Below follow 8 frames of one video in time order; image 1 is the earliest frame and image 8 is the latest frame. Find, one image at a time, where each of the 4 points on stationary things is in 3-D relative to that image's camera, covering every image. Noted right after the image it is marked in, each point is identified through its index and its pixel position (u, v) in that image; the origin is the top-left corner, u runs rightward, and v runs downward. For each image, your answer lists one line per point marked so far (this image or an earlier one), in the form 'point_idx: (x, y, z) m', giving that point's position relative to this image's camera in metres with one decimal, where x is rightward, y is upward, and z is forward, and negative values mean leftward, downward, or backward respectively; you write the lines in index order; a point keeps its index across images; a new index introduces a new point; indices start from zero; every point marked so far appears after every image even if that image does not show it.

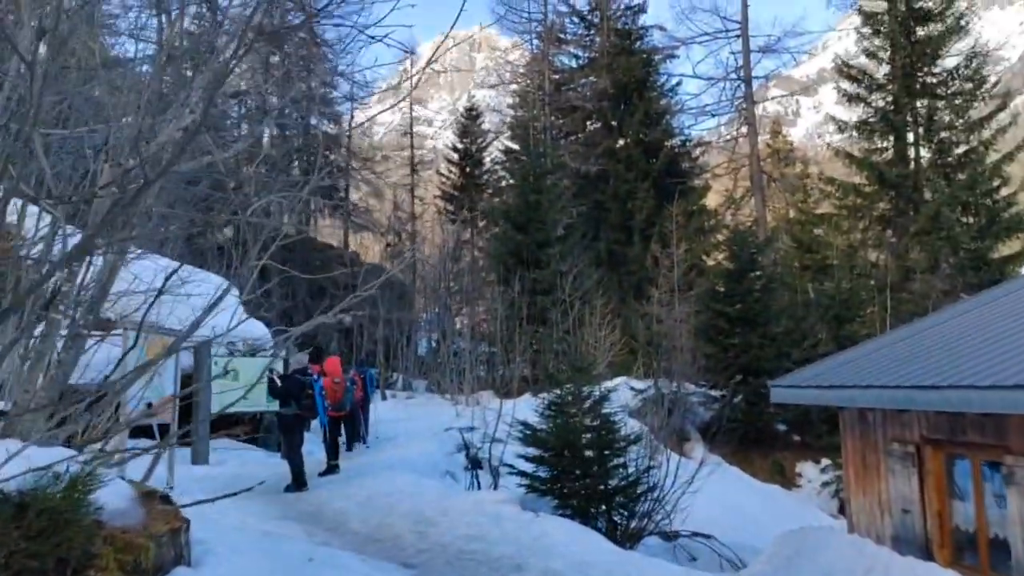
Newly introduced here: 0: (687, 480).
0: (+2.8, -3.0, +12.9) m
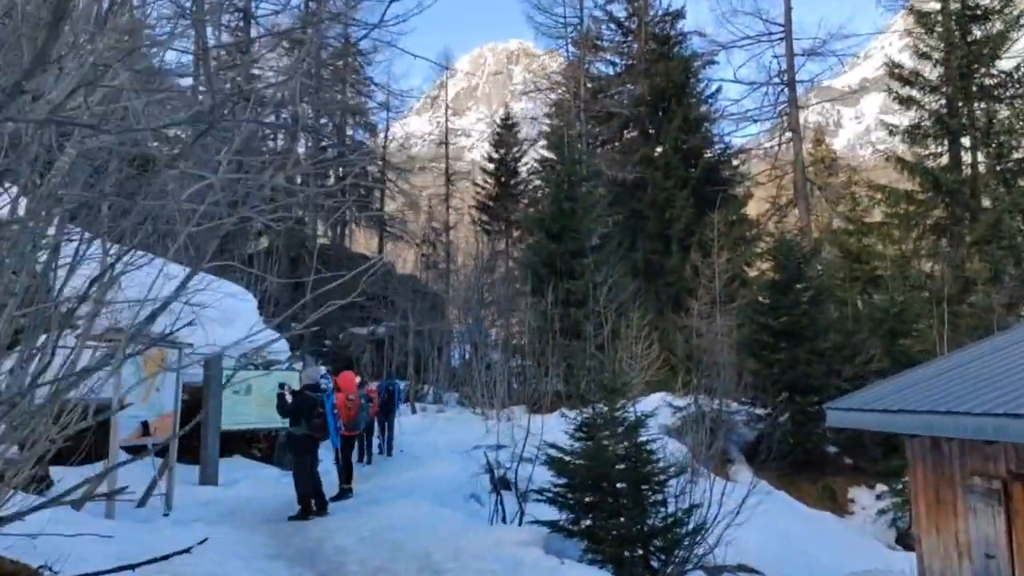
0: (+3.2, -3.1, +11.8) m
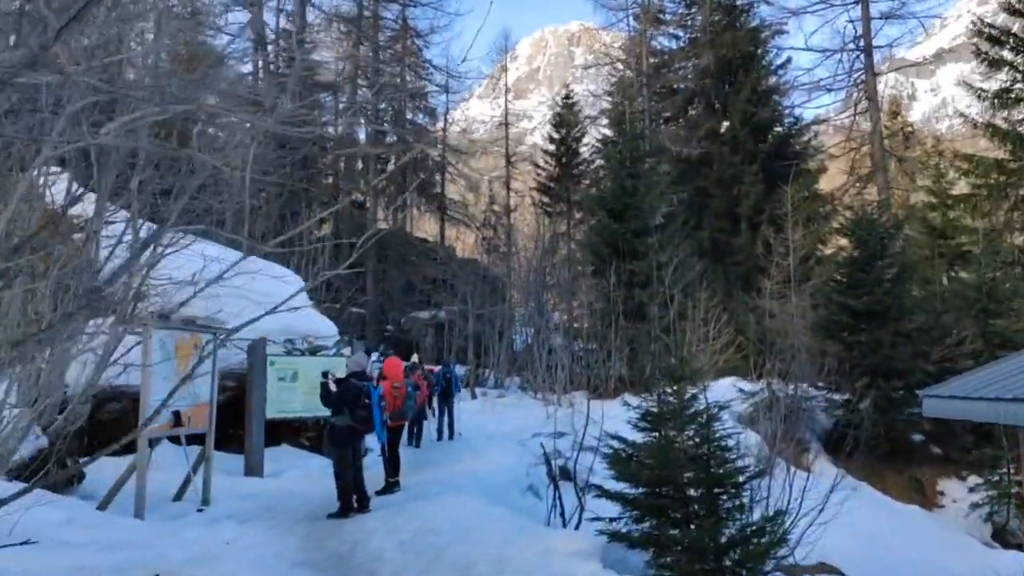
0: (+4.0, -2.8, +10.6) m
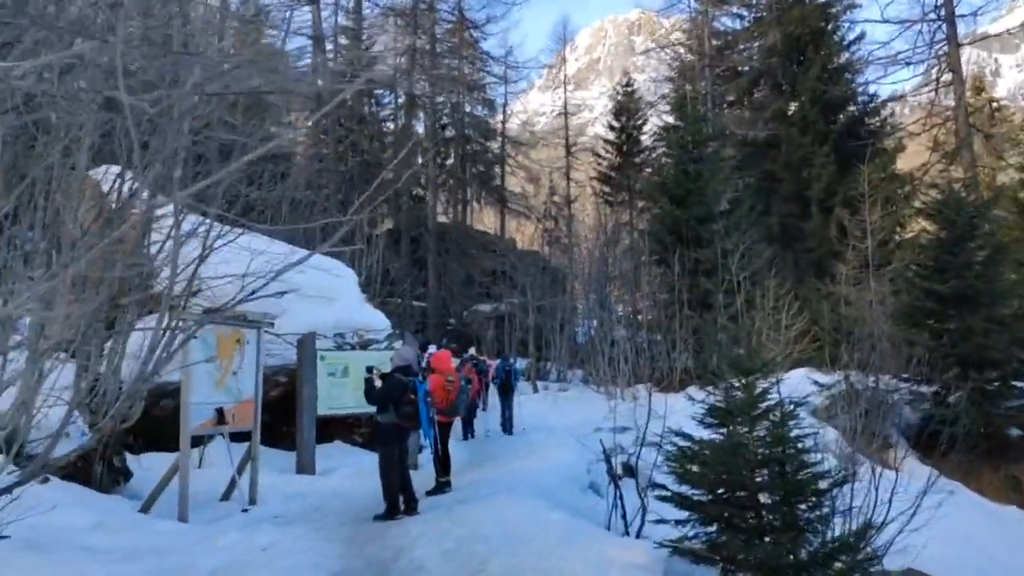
0: (+4.7, -2.6, +9.7) m
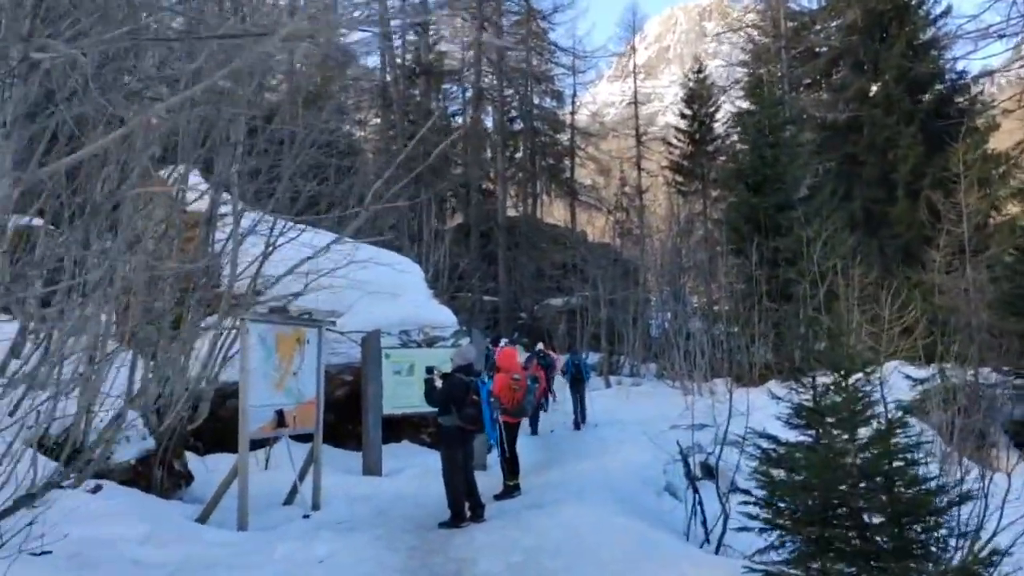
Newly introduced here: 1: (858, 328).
0: (+5.4, -2.5, +8.7) m
1: (+6.4, -0.8, +15.2) m
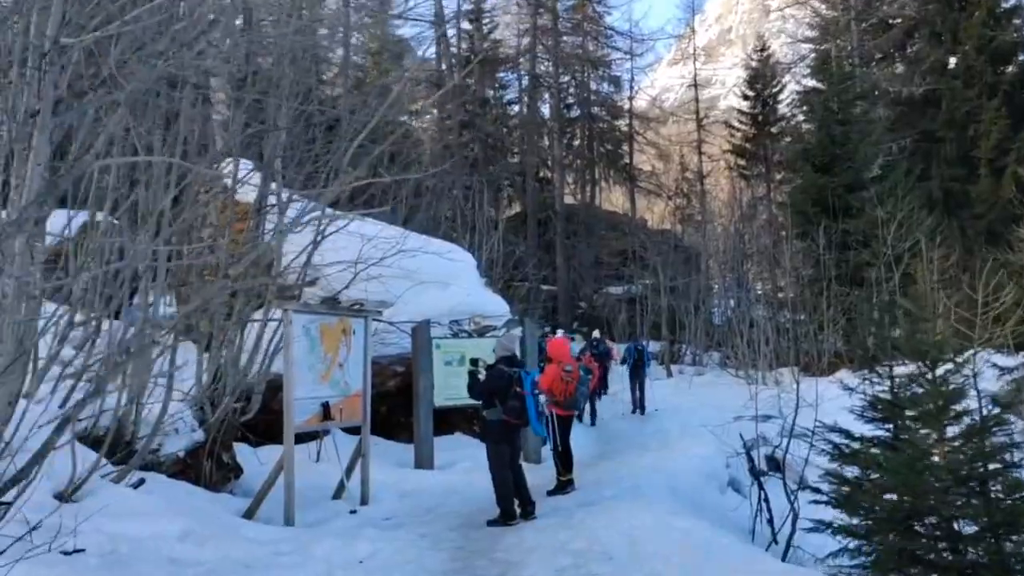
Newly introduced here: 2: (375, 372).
0: (+6.0, -2.3, +7.9) m
1: (+7.4, -0.5, +14.3) m
2: (-2.2, -1.3, +12.9) m
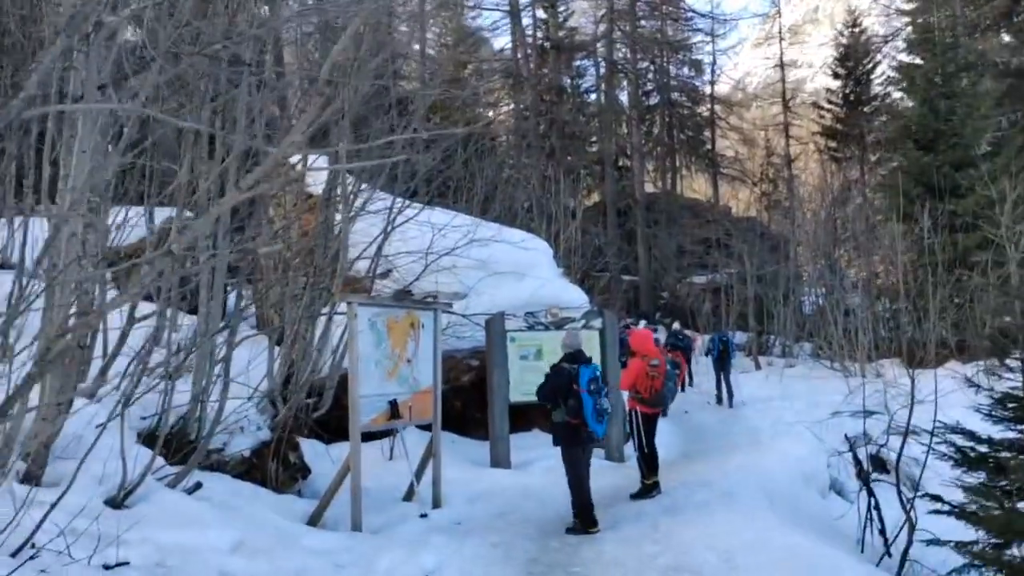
0: (+6.6, -2.1, +6.7) m
1: (+8.7, -0.2, +12.8) m
2: (-1.0, -1.2, +12.4) m
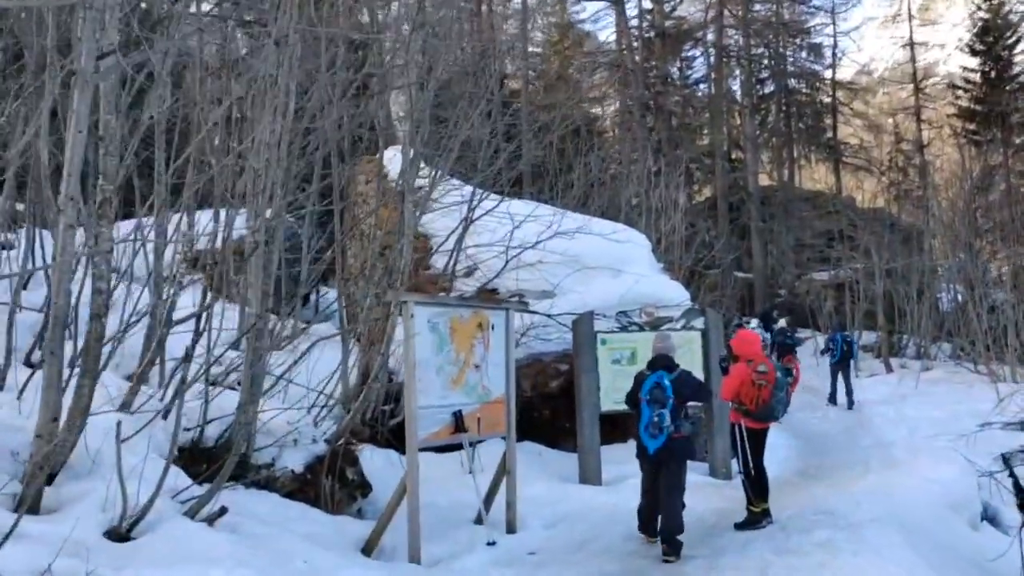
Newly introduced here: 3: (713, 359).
0: (+7.1, -1.9, +4.7) m
1: (+9.9, 0.0, +10.5) m
2: (+0.3, -1.2, +11.4) m
3: (+2.5, -0.9, +10.2) m
